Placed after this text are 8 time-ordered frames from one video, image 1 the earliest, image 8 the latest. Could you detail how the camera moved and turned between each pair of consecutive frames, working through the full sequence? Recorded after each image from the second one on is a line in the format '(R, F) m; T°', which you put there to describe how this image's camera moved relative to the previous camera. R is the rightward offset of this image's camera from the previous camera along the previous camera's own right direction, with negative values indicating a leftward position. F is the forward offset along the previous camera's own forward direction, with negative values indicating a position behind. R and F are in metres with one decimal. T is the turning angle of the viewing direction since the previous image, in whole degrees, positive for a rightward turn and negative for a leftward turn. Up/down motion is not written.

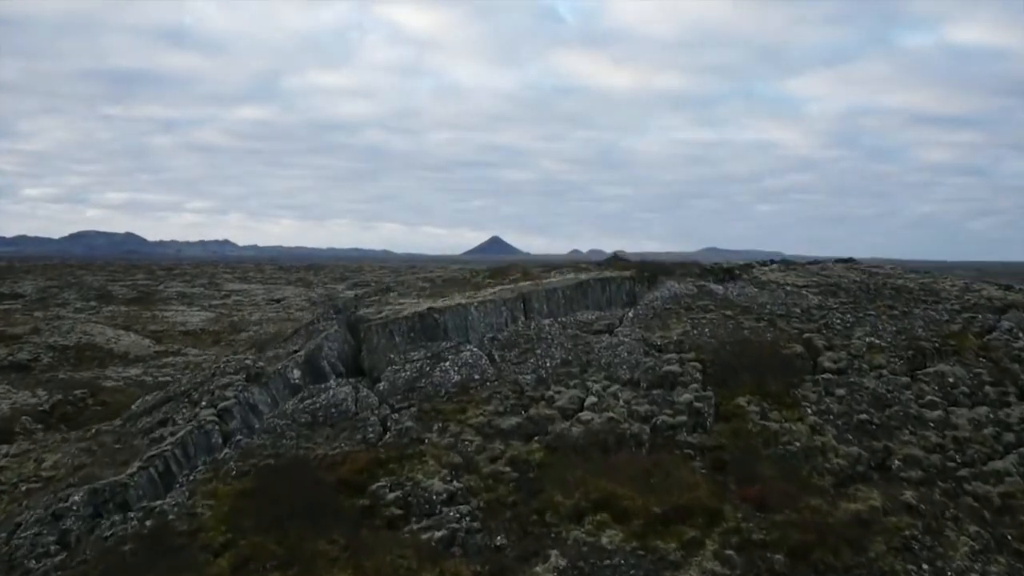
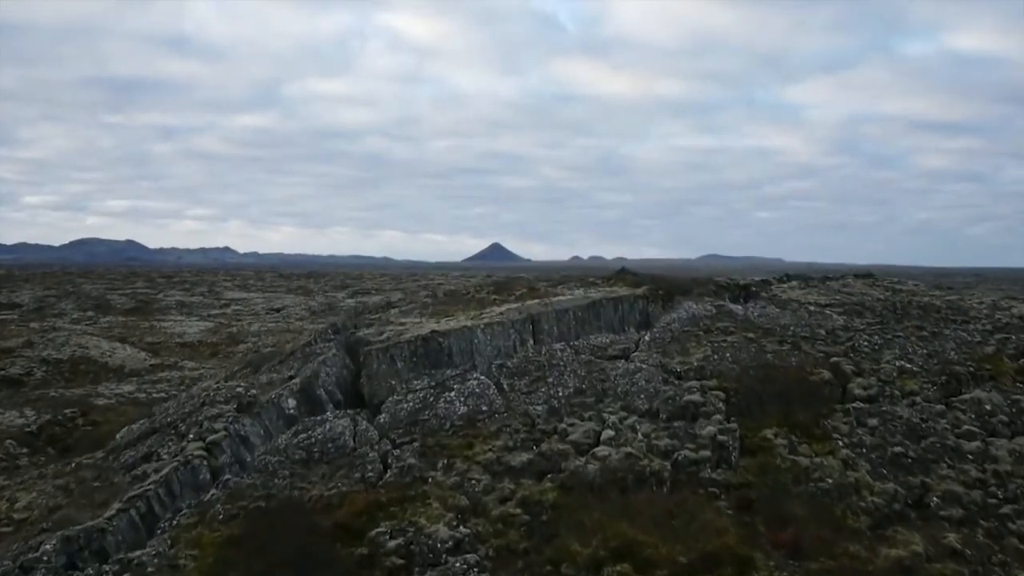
(-0.1, +0.5) m; 0°
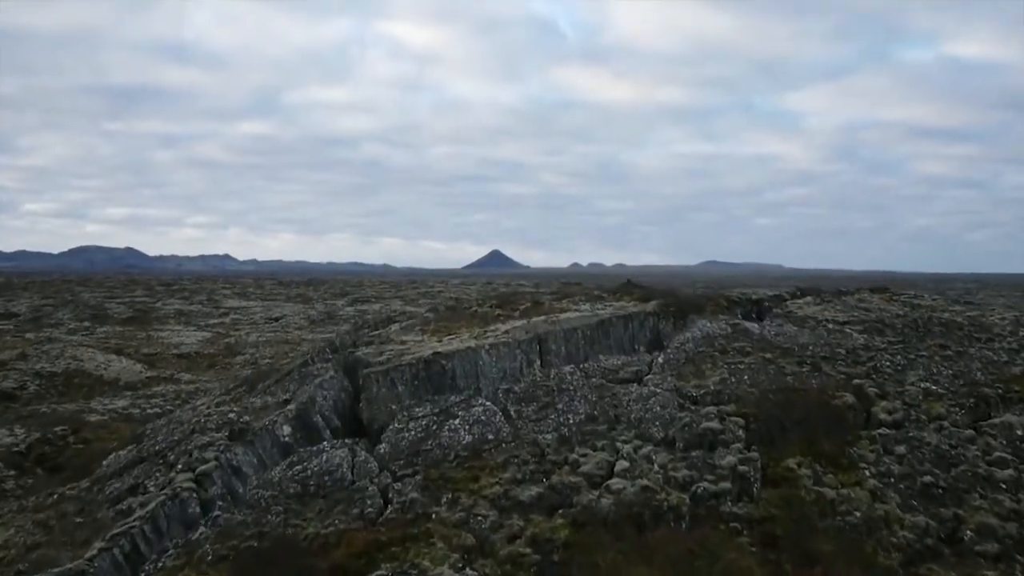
(-0.1, +0.4) m; 0°
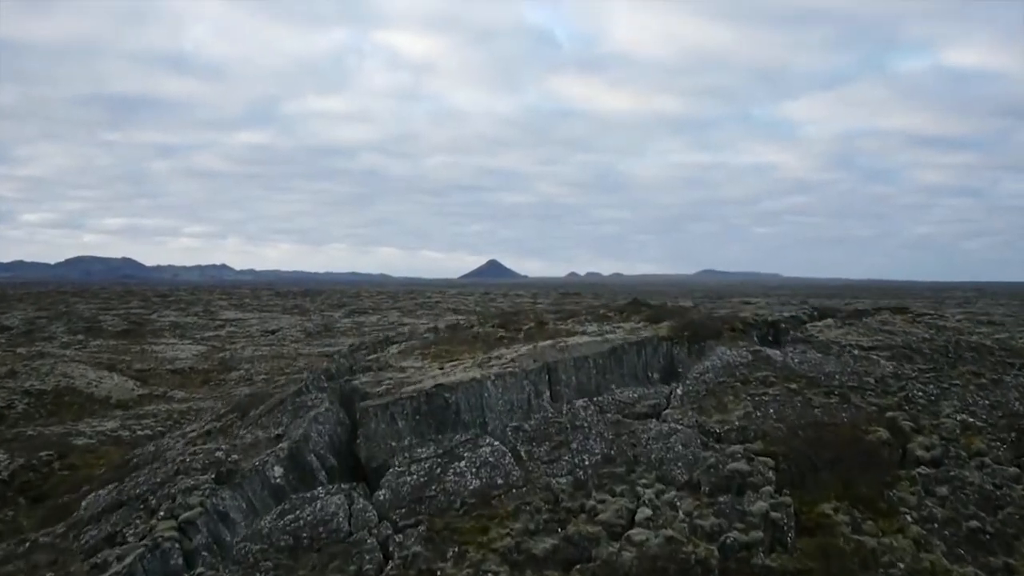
(-0.1, +0.5) m; 0°
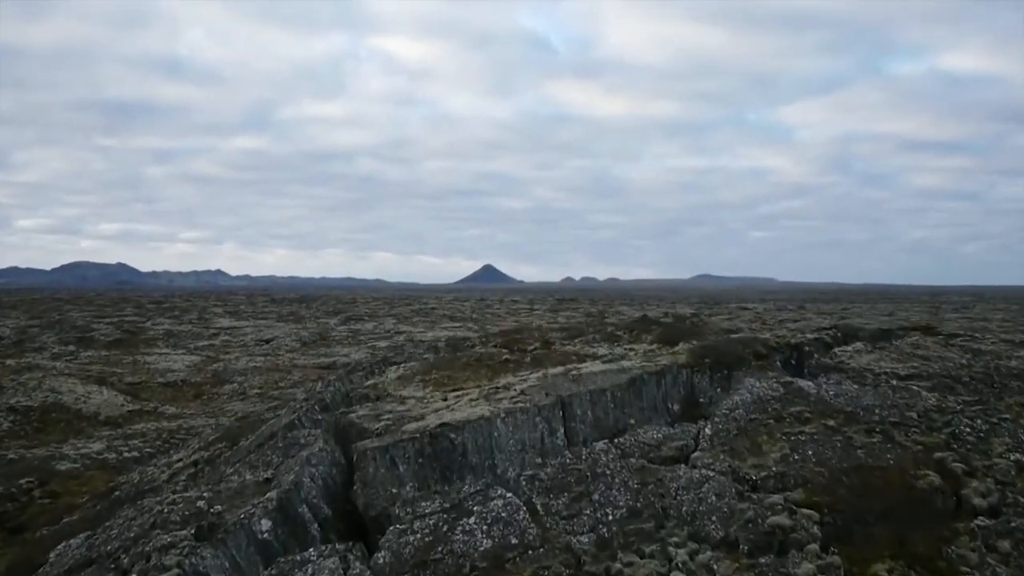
(-0.1, +0.6) m; 0°
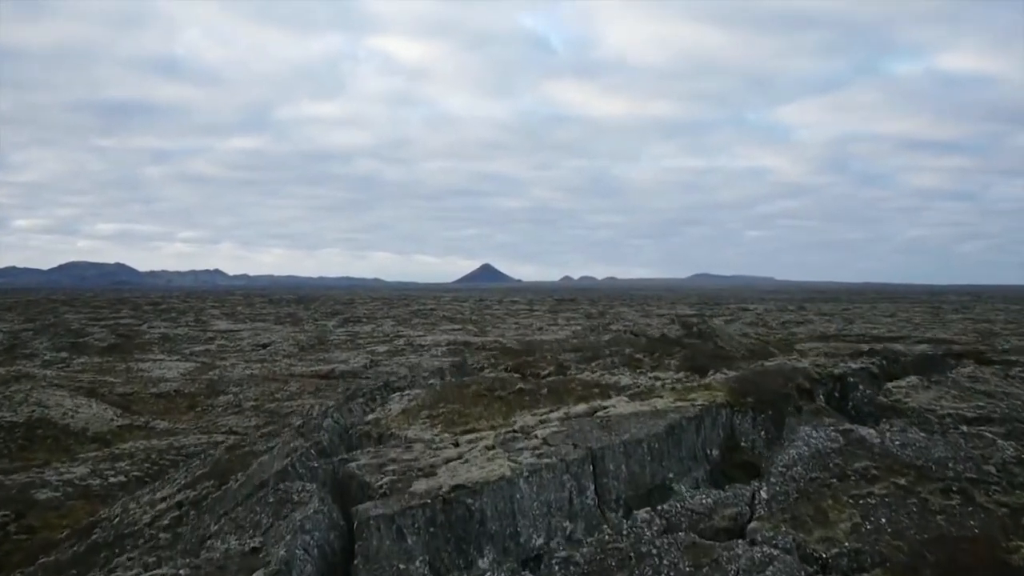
(-0.2, +0.9) m; 0°
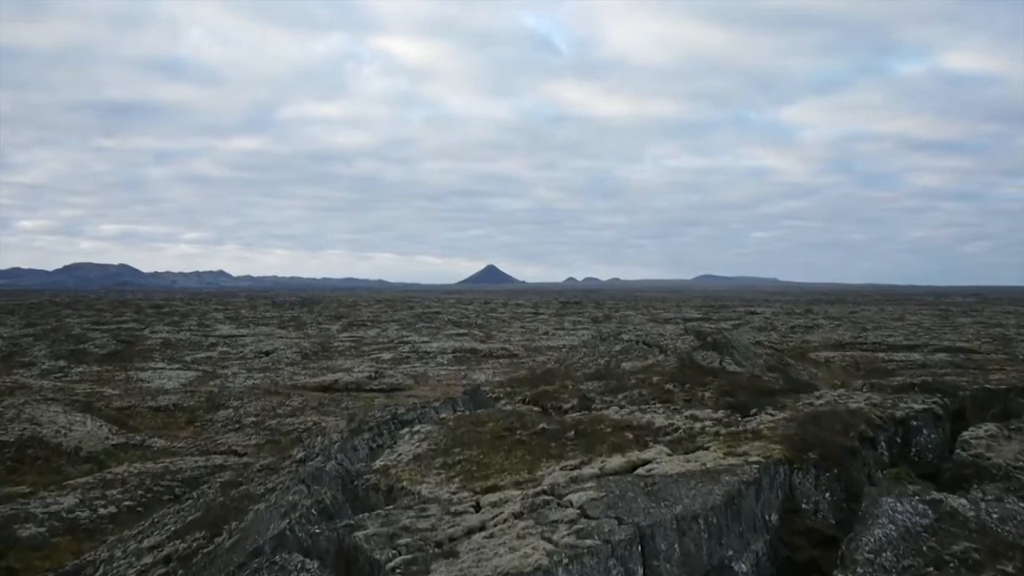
(-0.2, +0.9) m; 0°
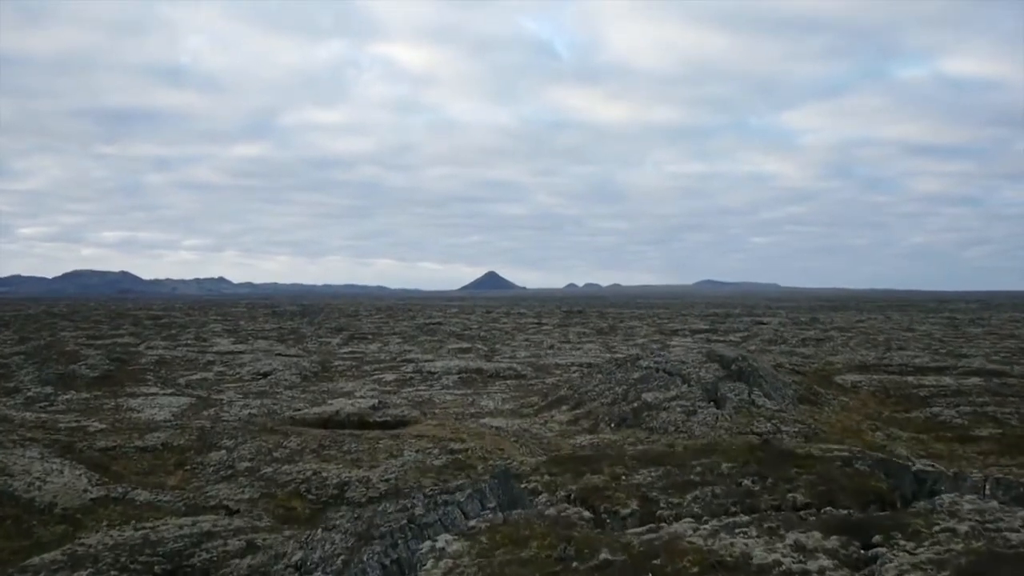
(-0.5, +1.9) m; 0°
